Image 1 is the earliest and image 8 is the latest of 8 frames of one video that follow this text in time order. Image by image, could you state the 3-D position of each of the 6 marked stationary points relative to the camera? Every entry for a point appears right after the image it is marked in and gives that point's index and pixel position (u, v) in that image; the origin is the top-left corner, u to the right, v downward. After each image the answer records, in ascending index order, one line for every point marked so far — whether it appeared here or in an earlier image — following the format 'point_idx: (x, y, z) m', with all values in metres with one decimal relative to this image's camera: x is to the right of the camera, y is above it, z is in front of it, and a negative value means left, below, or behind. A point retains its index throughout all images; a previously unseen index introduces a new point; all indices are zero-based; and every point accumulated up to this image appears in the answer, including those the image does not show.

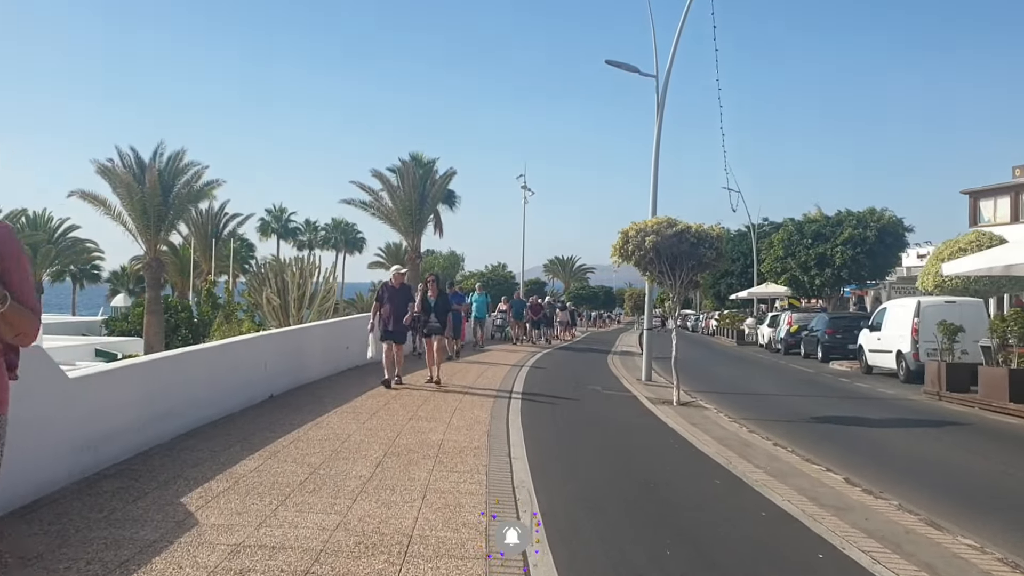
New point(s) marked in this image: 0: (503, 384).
0: (-0.2, -1.6, +13.7) m
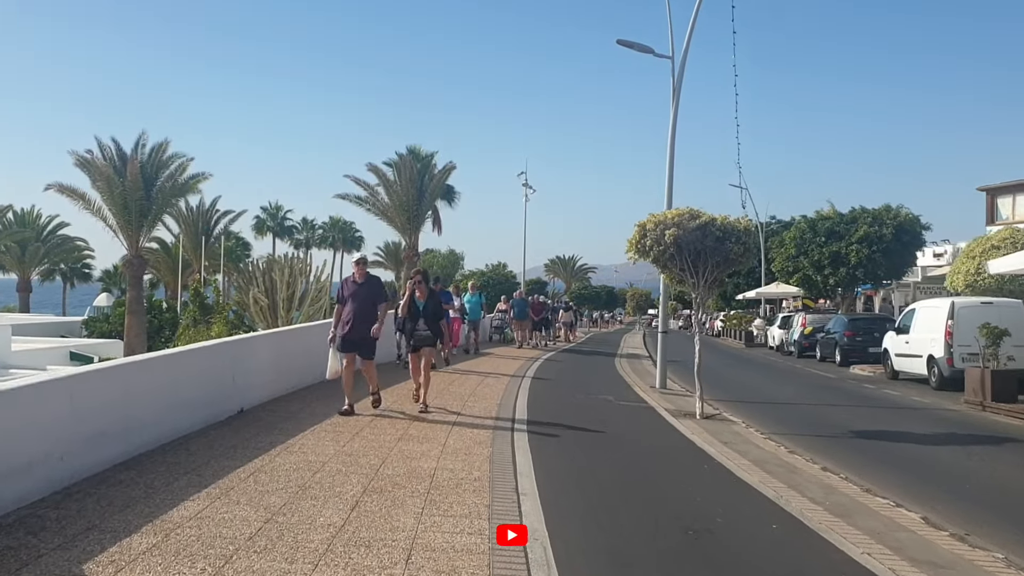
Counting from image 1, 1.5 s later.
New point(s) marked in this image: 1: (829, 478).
0: (-0.1, -1.5, +12.3) m
1: (+3.0, -1.8, +8.3) m
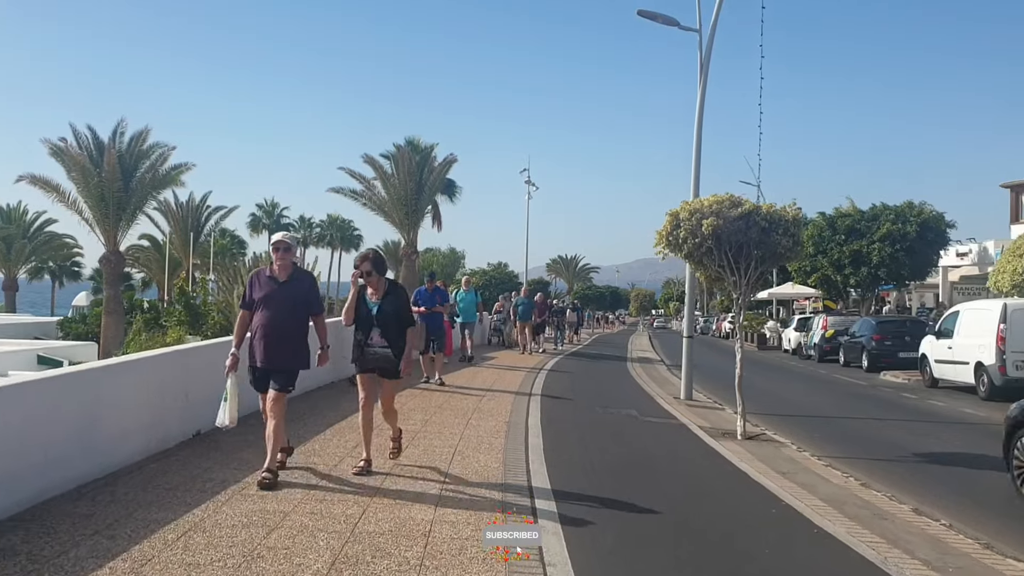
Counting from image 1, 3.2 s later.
0: (0.0, -1.5, +10.5) m
1: (+3.1, -1.8, +6.6) m
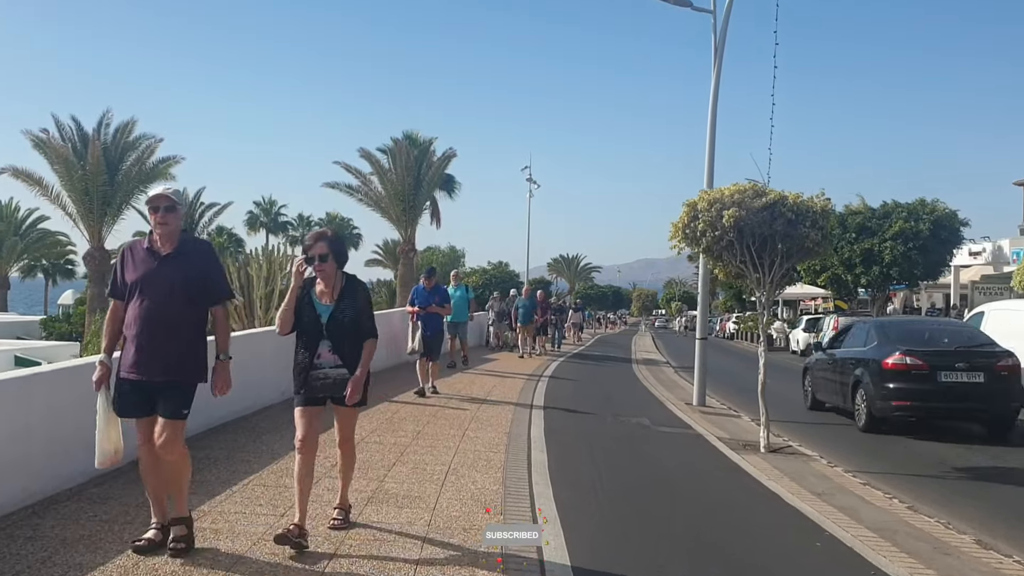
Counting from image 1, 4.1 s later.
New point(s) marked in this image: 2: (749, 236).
0: (0.0, -1.5, +9.6) m
1: (+3.1, -1.8, +5.6) m
2: (+2.6, +0.6, +9.8) m
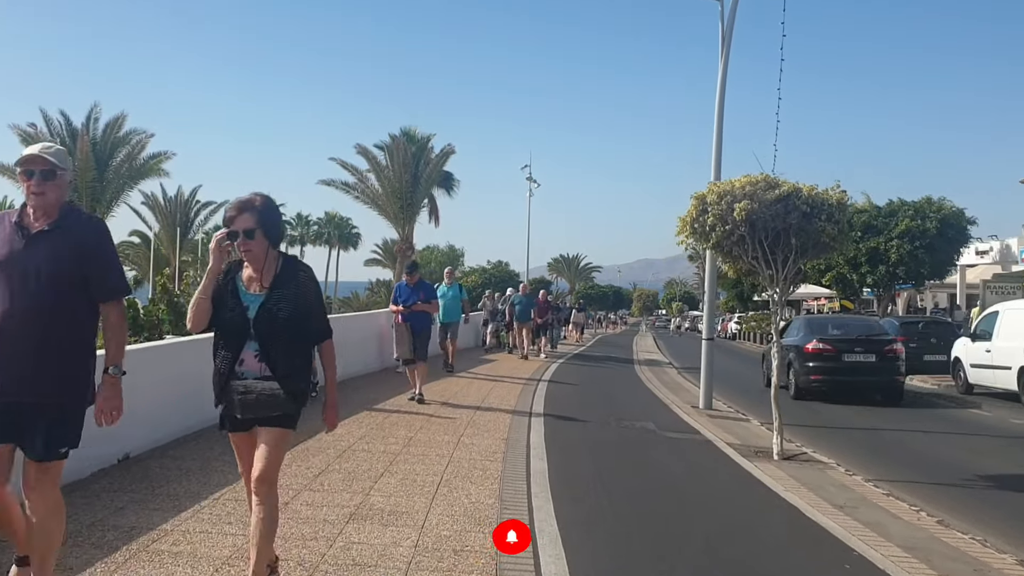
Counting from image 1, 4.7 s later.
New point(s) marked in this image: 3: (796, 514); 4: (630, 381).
0: (0.0, -1.5, +9.0) m
1: (+3.1, -1.7, +5.1) m
2: (+2.6, +0.6, +9.3) m
3: (+2.2, -1.7, +6.8) m
4: (+2.3, -1.8, +17.4) m
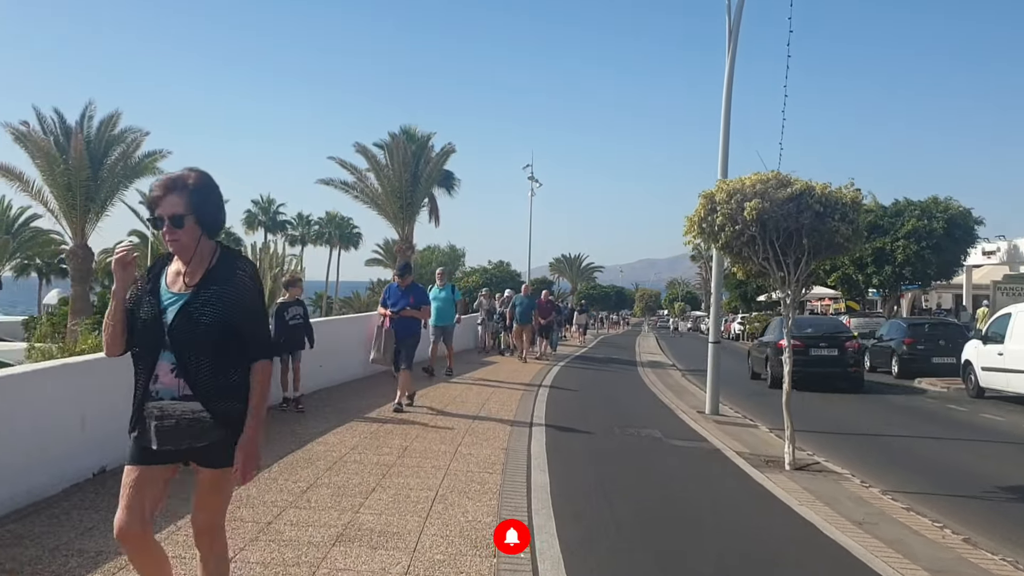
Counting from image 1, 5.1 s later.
0: (0.0, -1.5, +8.6) m
1: (+3.1, -1.8, +4.7) m
2: (+2.6, +0.6, +8.9) m
3: (+2.2, -1.8, +6.4) m
4: (+2.3, -1.8, +17.0) m
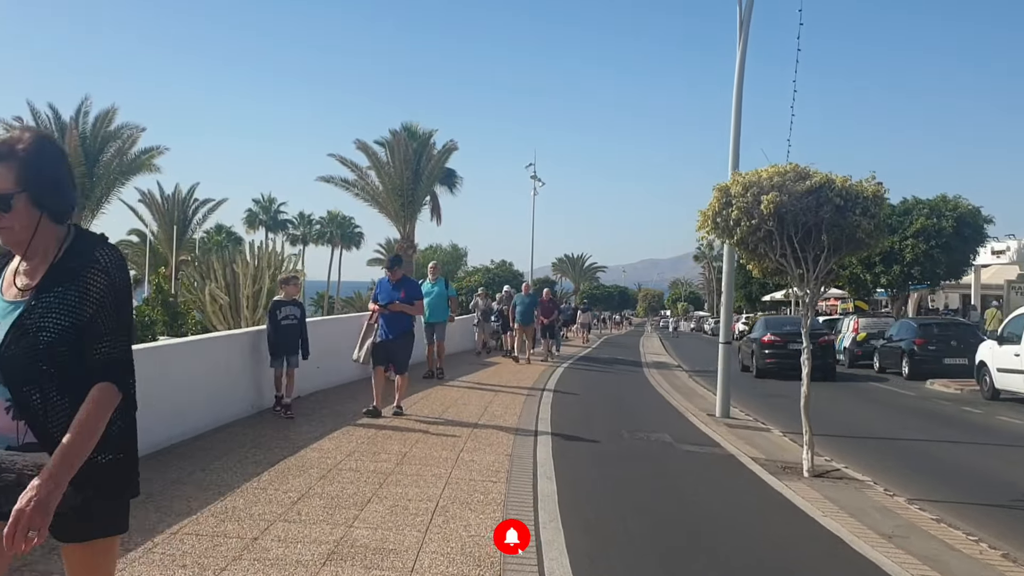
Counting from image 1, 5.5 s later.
0: (+0.1, -1.5, +8.2) m
1: (+3.1, -1.7, +4.3) m
2: (+2.7, +0.6, +8.4) m
3: (+2.2, -1.7, +5.9) m
4: (+2.4, -1.8, +16.6) m
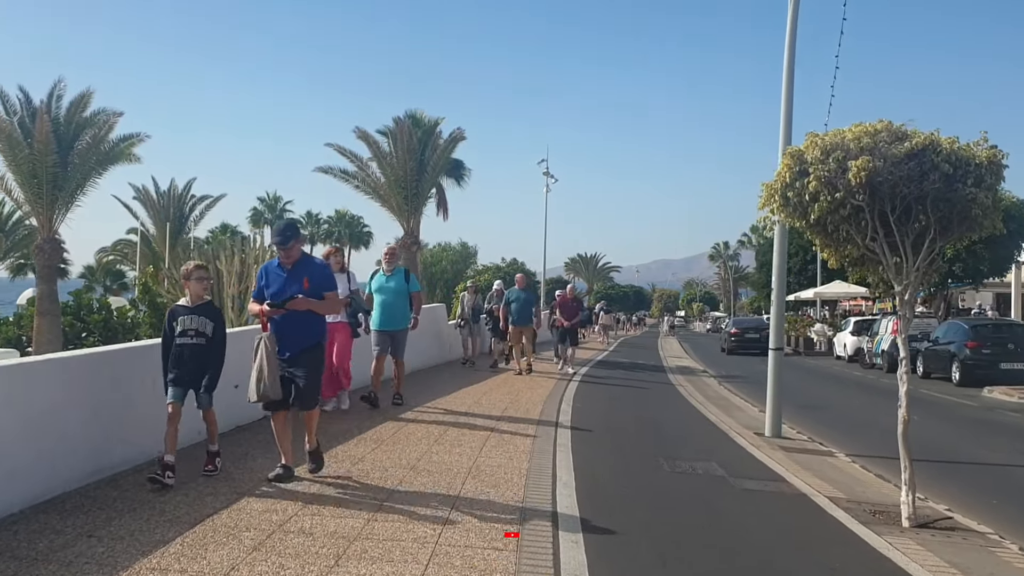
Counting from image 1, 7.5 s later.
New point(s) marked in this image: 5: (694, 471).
0: (+0.2, -1.4, +6.3) m
1: (+3.2, -1.7, +2.3) m
2: (+2.7, +0.6, +6.5) m
3: (+2.3, -1.7, +4.0) m
4: (+2.6, -1.8, +14.6) m
5: (+1.6, -1.6, +7.9) m
